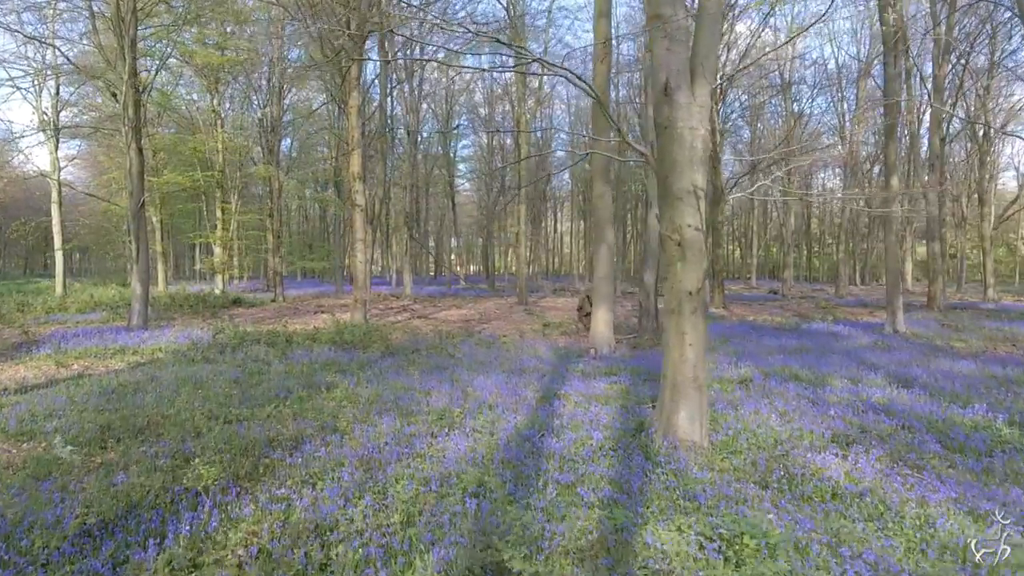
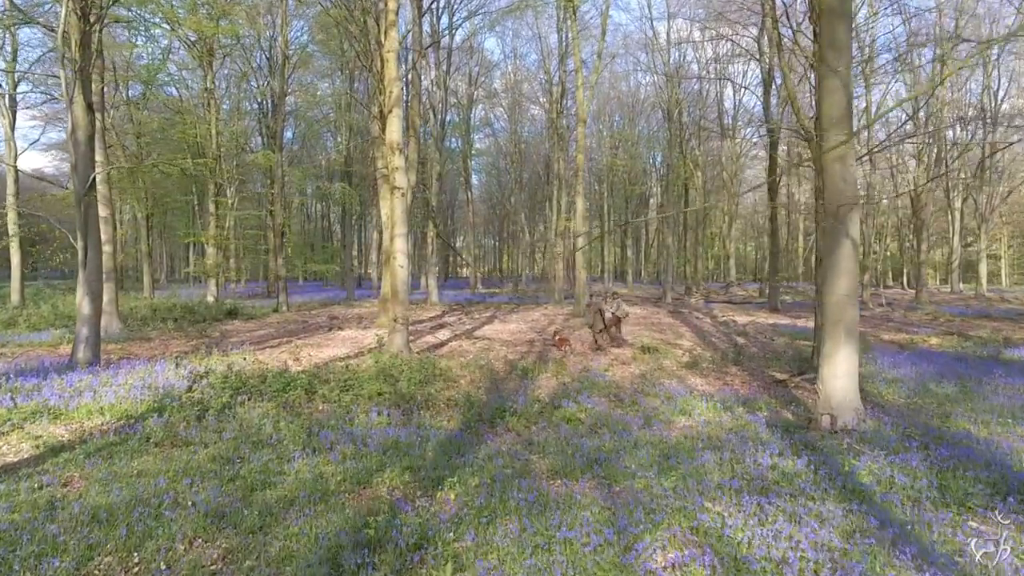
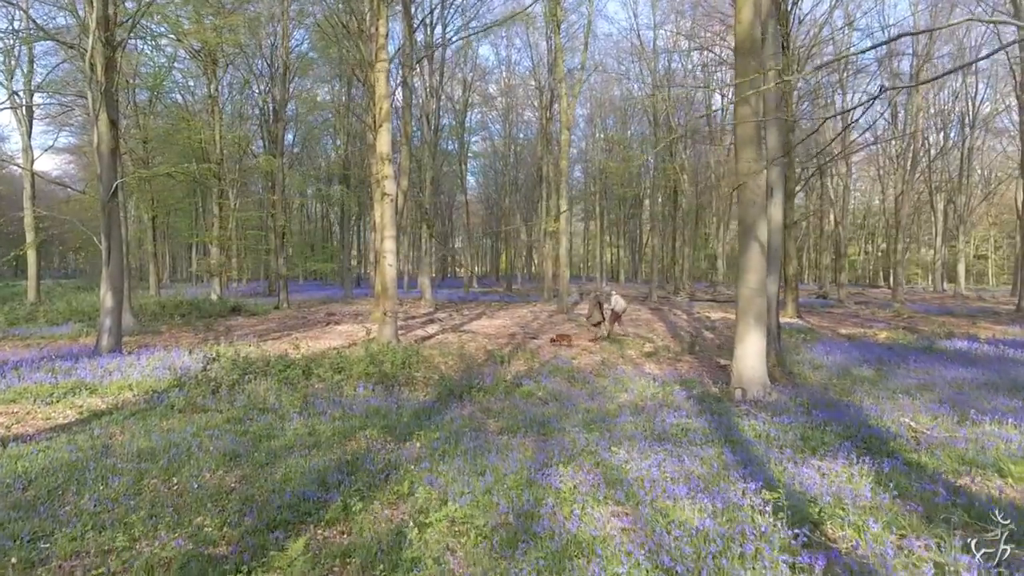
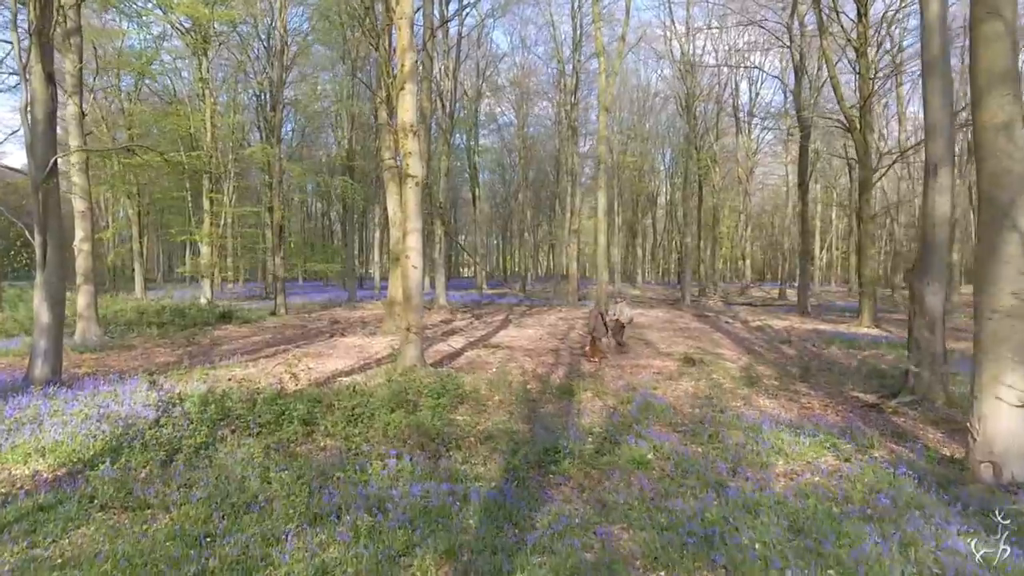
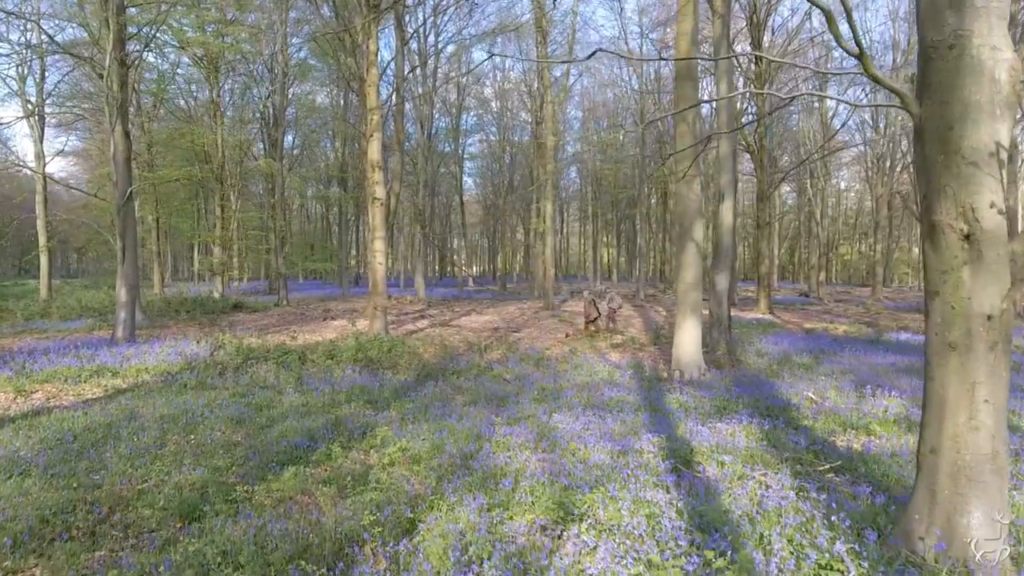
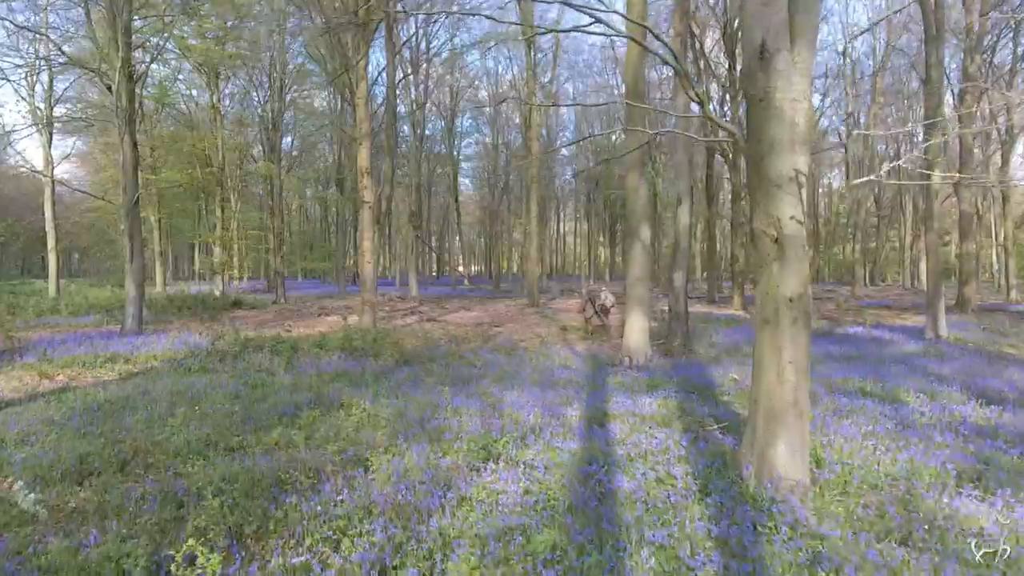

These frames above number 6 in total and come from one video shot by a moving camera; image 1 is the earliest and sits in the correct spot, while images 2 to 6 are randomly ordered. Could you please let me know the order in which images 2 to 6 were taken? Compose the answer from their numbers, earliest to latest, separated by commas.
6, 5, 3, 2, 4
